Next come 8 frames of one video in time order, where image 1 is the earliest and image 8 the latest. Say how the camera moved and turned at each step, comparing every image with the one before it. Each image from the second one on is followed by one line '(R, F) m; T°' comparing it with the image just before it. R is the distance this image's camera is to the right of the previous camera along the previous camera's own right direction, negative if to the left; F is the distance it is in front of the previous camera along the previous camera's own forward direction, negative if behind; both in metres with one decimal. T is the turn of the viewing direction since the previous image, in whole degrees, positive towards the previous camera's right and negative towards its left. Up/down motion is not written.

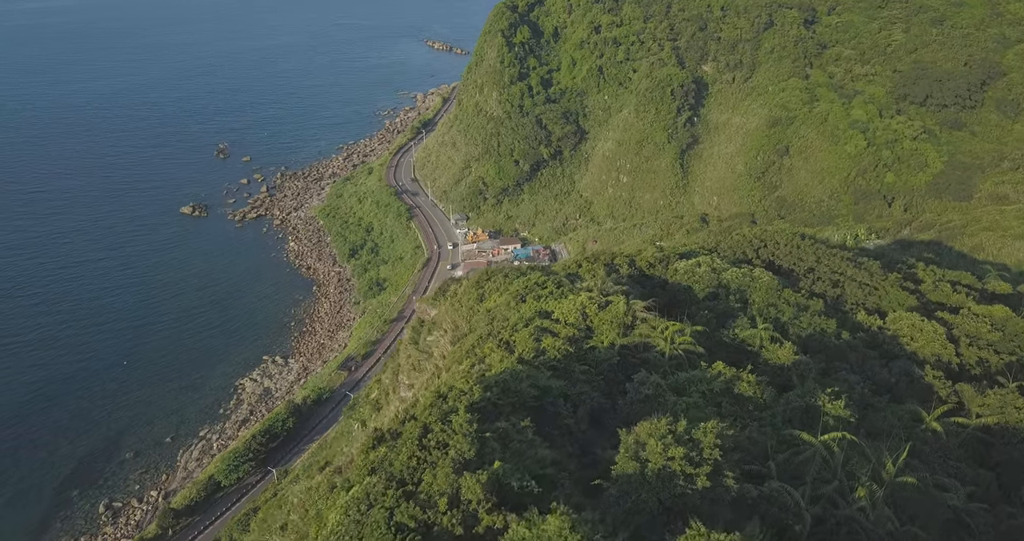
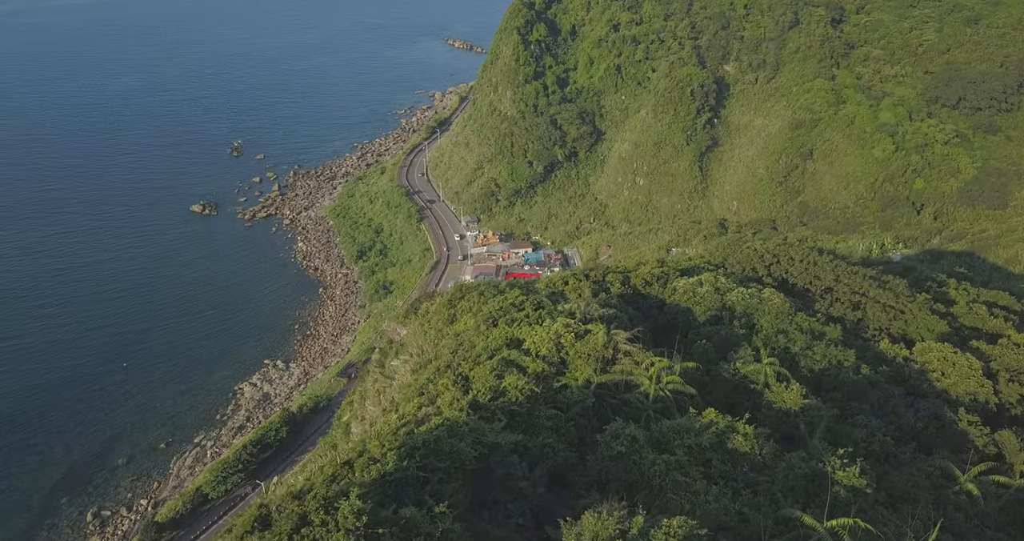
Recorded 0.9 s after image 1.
(+0.7, +1.5) m; -2°
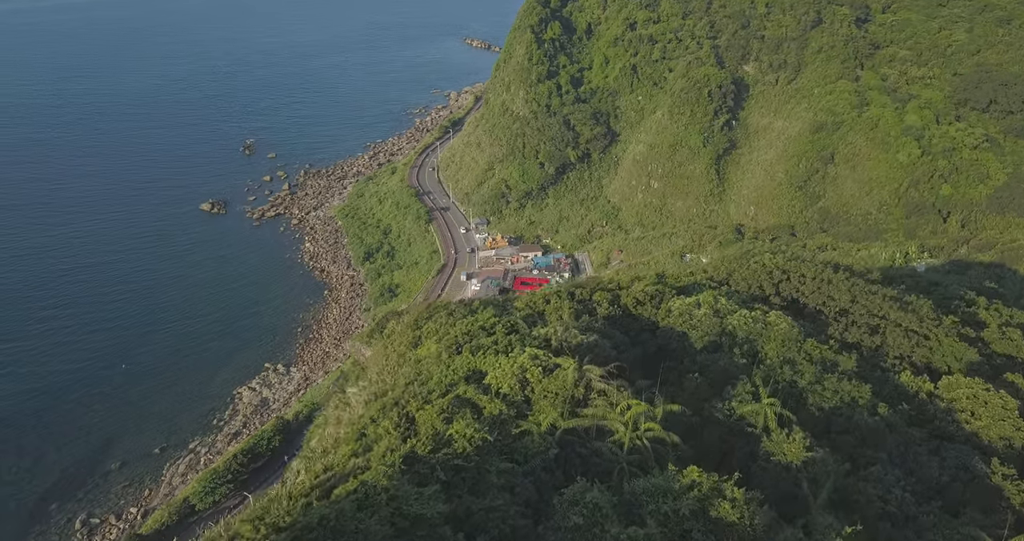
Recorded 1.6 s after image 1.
(+0.6, +1.3) m; -1°
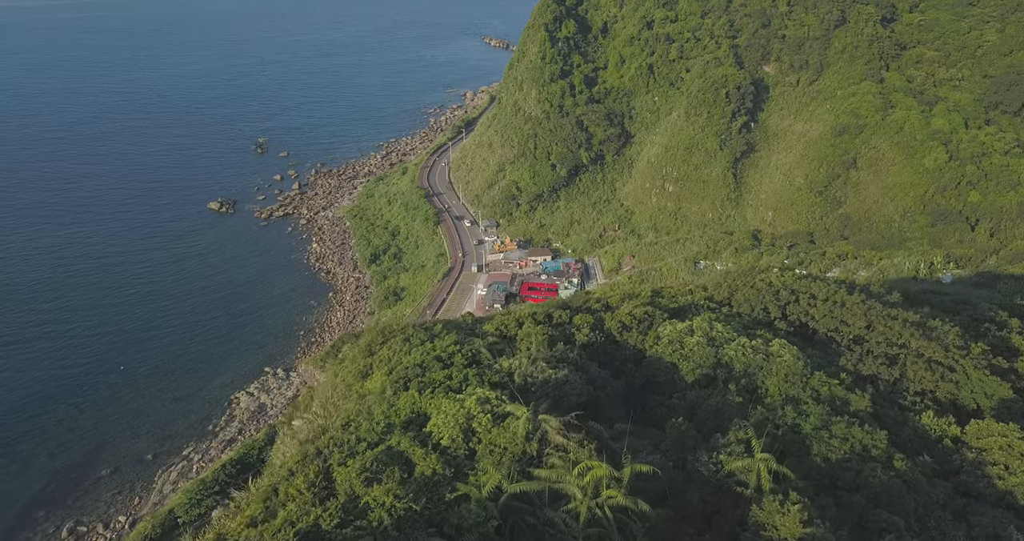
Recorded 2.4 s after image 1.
(+0.7, +1.3) m; -1°
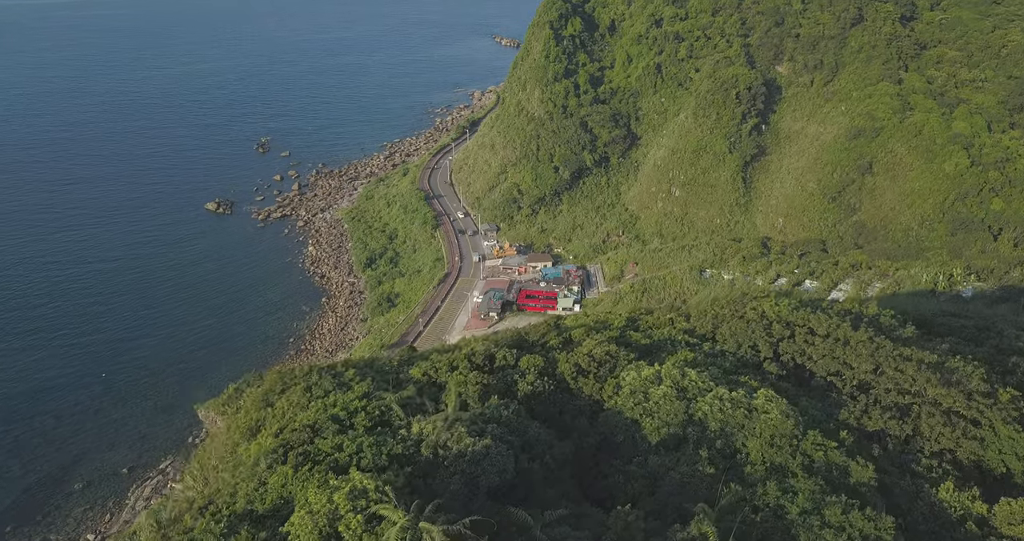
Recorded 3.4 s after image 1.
(+0.9, +1.7) m; -1°
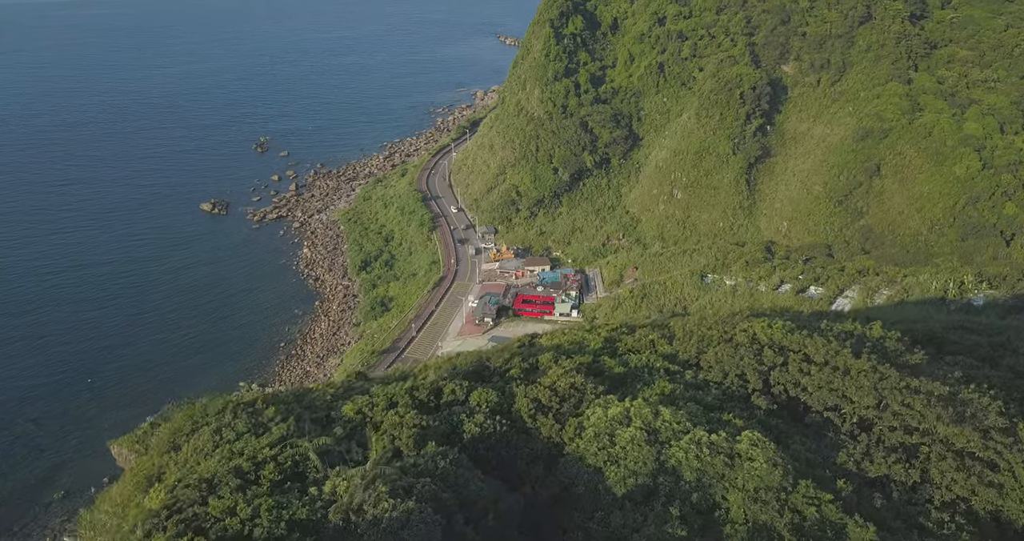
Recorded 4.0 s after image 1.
(+0.6, +1.1) m; -1°
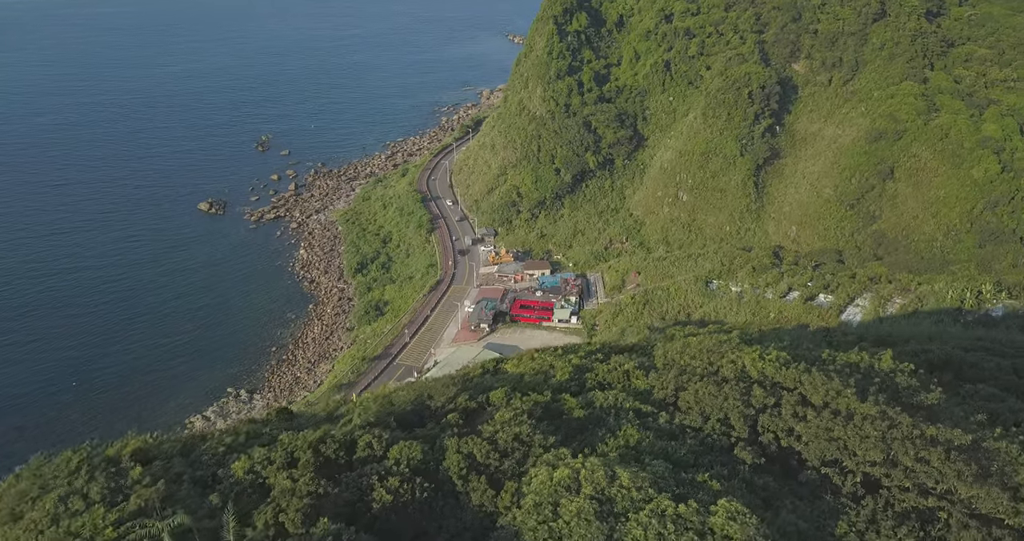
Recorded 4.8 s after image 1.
(+0.7, +1.3) m; -1°
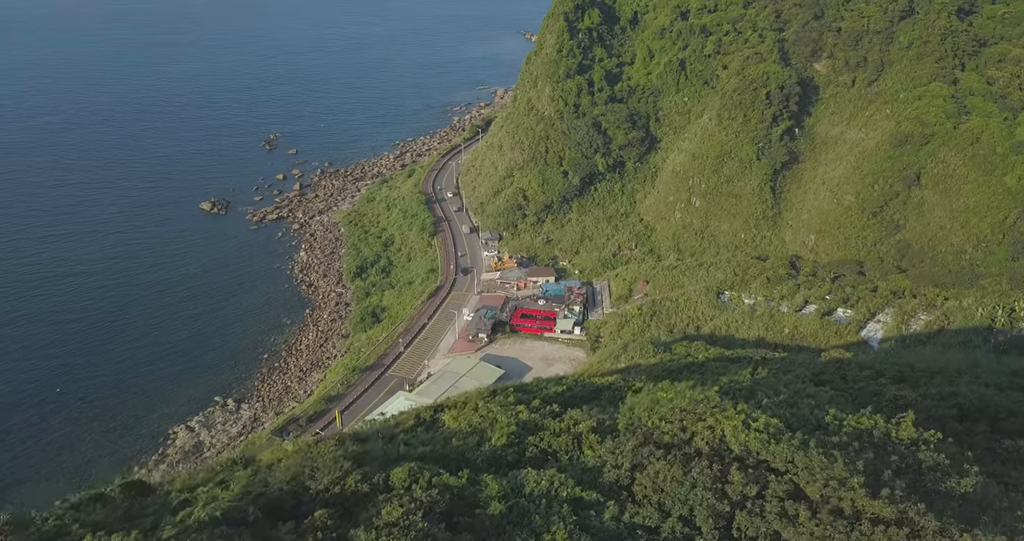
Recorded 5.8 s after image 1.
(+0.9, +1.8) m; -2°
